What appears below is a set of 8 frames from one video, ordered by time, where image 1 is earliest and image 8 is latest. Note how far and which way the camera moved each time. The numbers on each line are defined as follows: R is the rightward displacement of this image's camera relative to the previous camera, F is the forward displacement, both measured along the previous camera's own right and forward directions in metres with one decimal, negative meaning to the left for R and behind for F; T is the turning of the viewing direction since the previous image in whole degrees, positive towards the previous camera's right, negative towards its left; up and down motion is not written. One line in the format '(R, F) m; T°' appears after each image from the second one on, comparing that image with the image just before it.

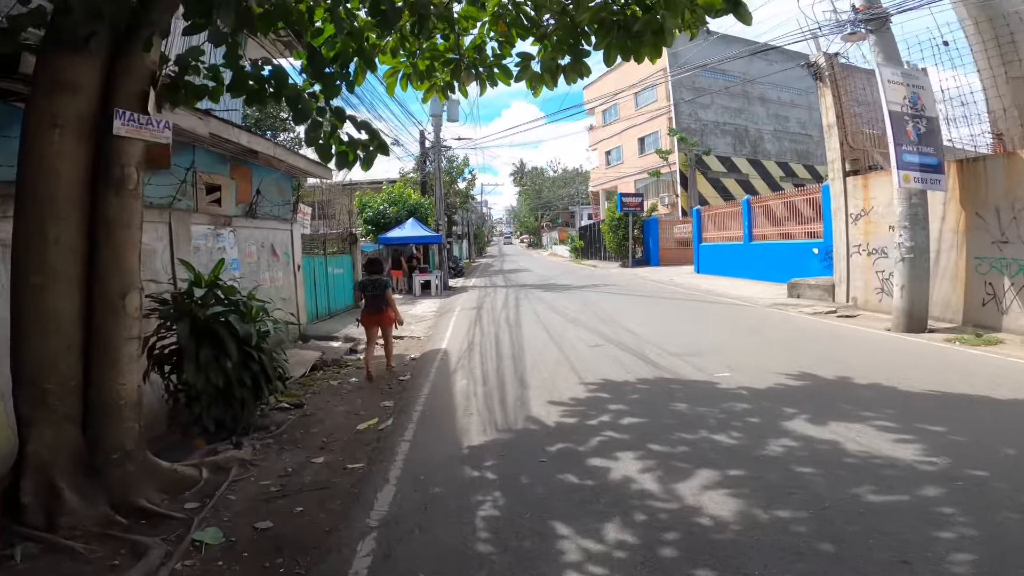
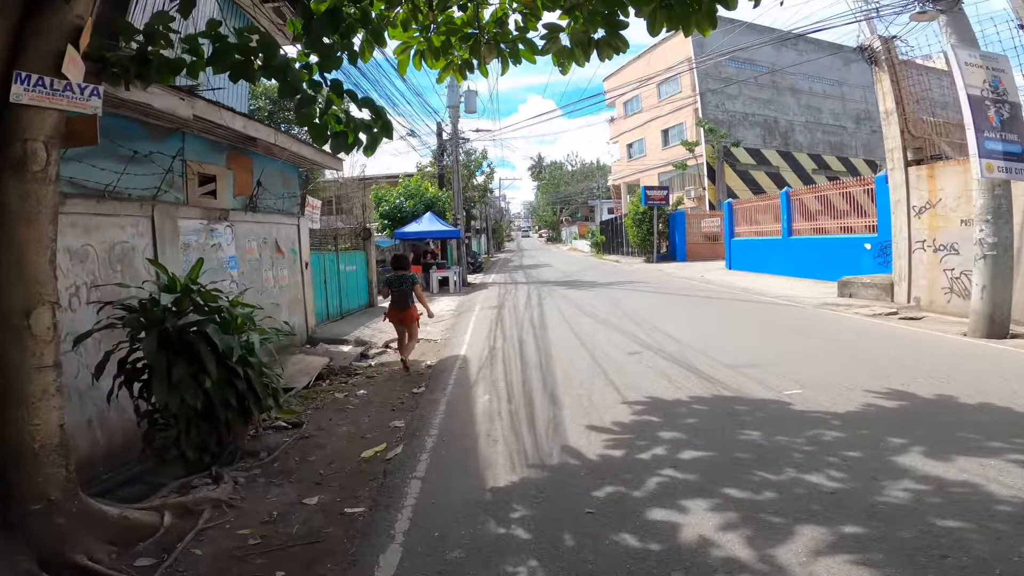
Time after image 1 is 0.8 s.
(-0.1, +1.0) m; -2°
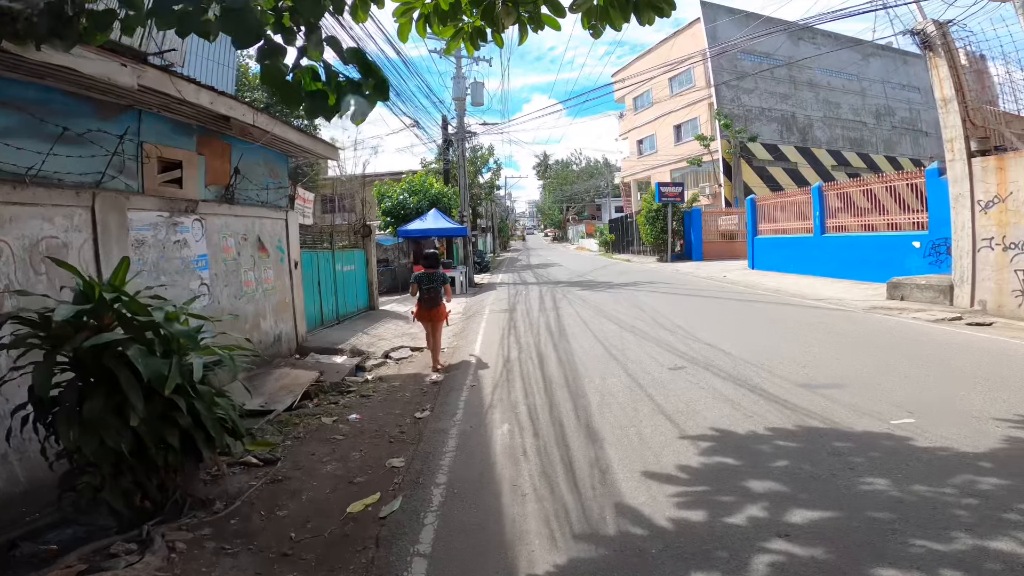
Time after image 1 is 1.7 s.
(-0.2, +1.3) m; 0°
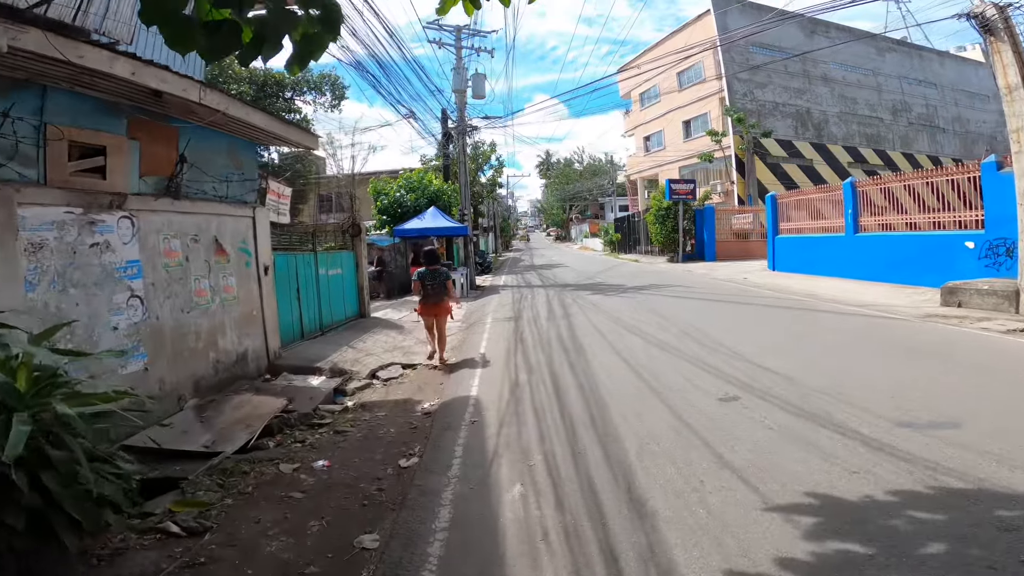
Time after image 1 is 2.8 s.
(-0.1, +1.4) m; 0°
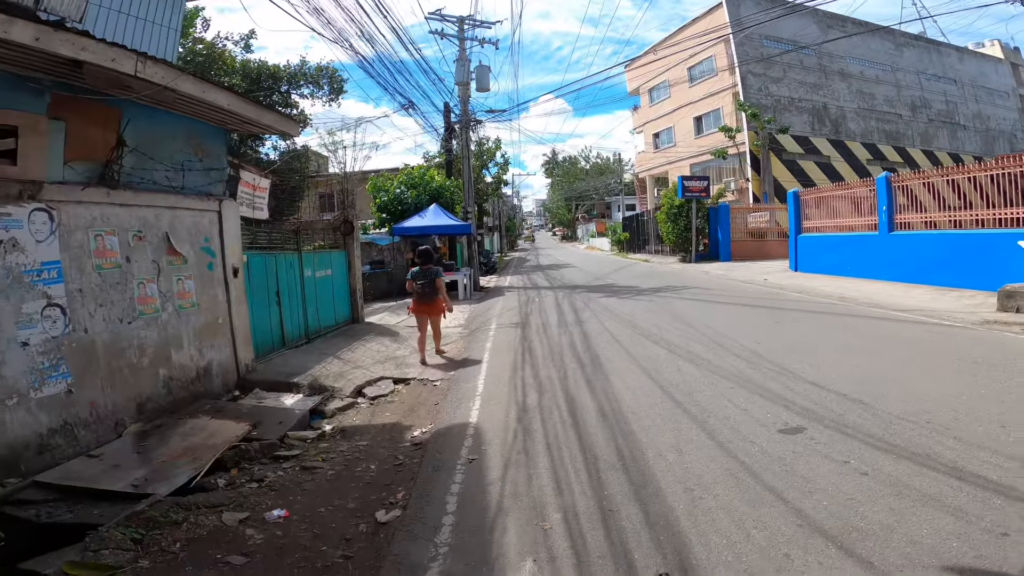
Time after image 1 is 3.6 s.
(0.0, +1.1) m; -1°
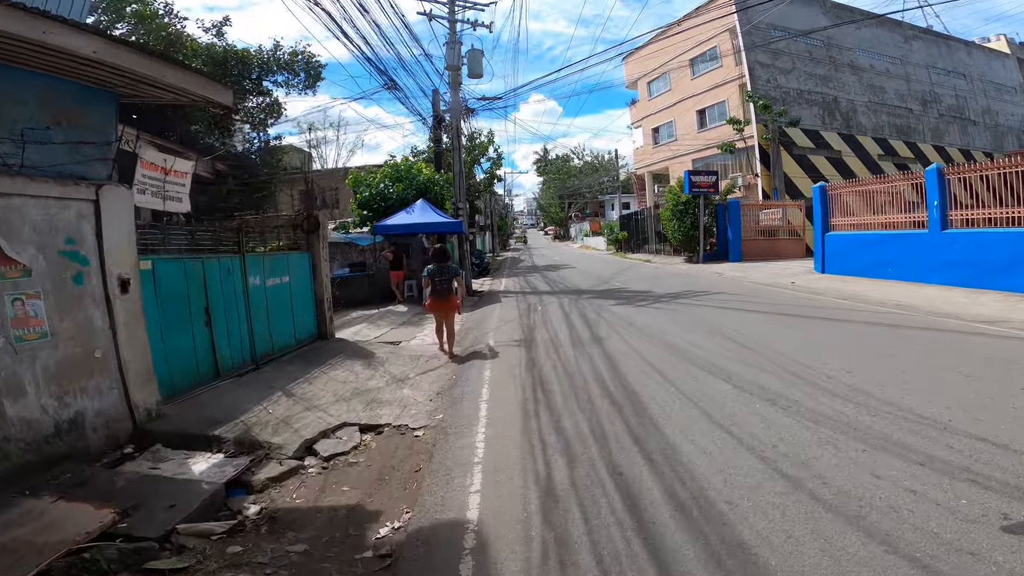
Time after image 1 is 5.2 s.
(-0.2, +2.0) m; +1°
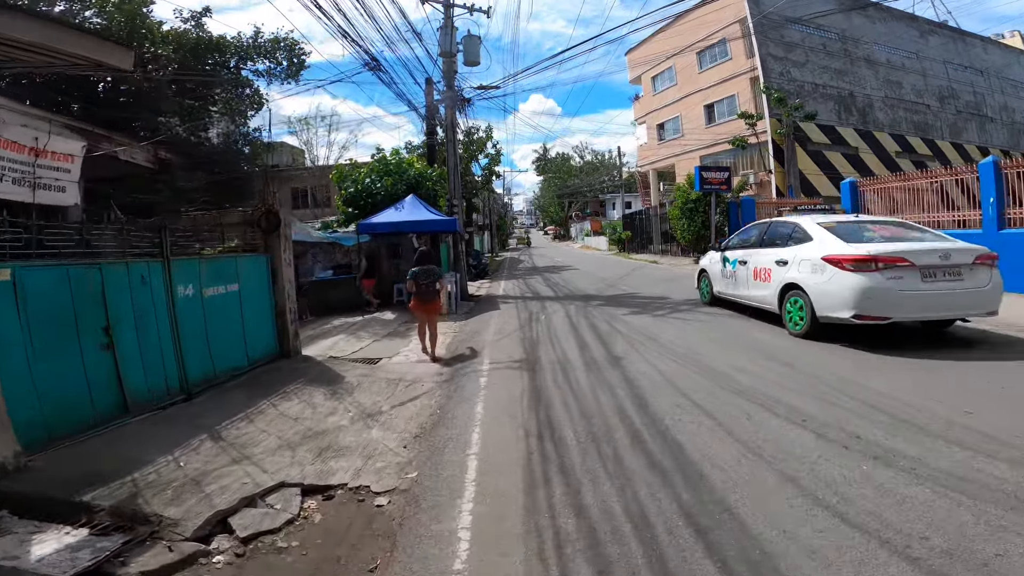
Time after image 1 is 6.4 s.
(0.0, +1.5) m; 0°
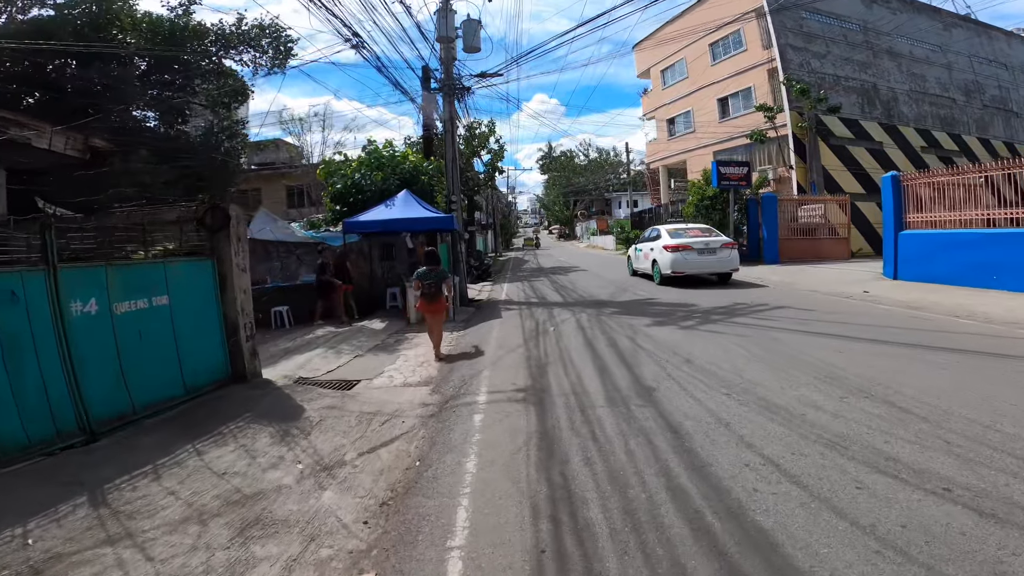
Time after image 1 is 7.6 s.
(0.0, +1.4) m; 0°
